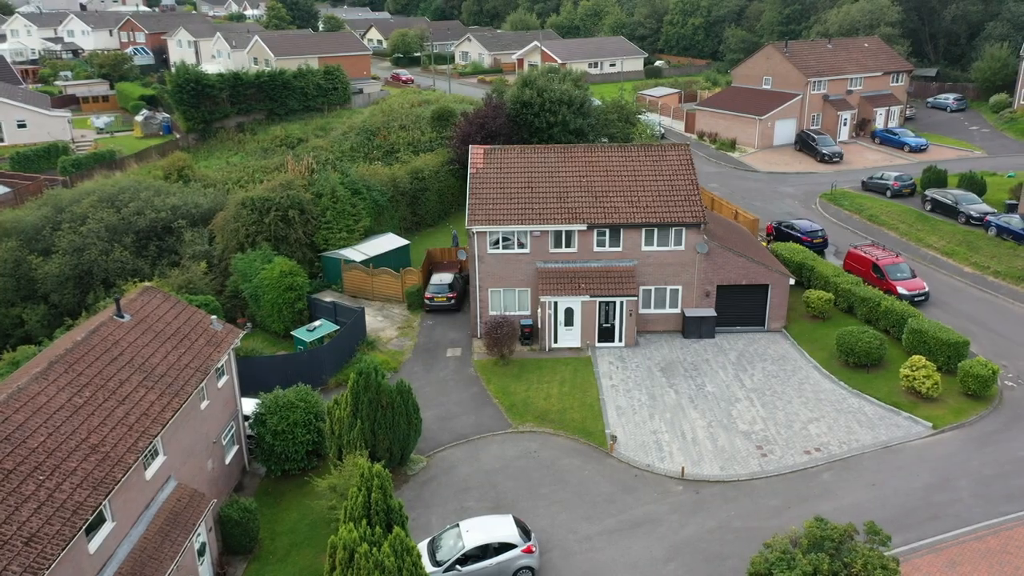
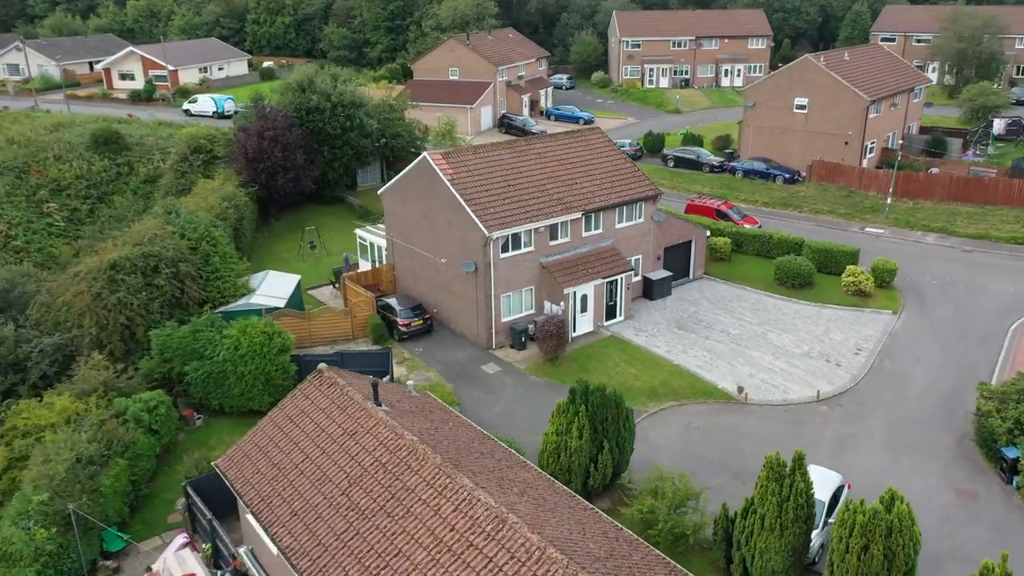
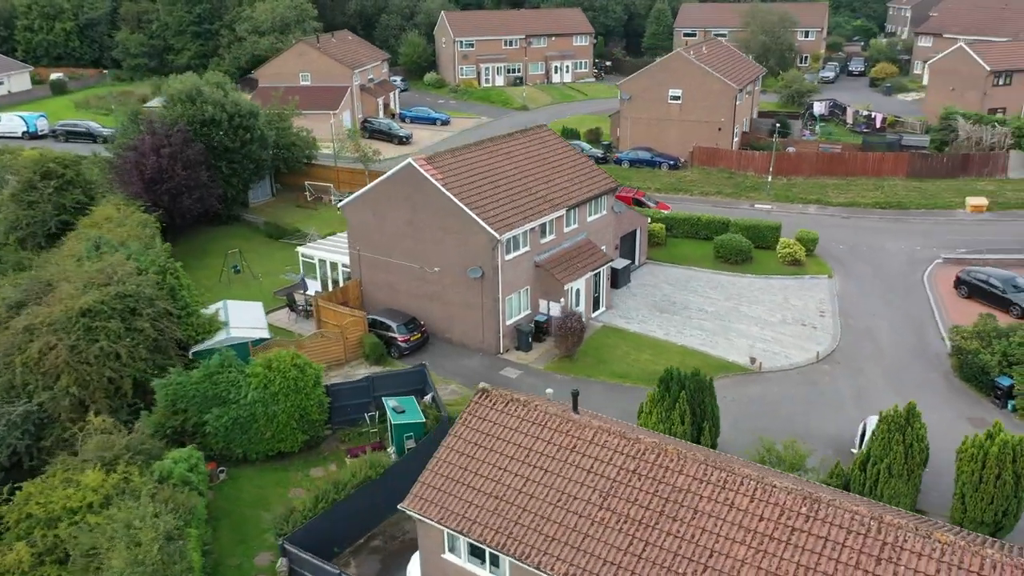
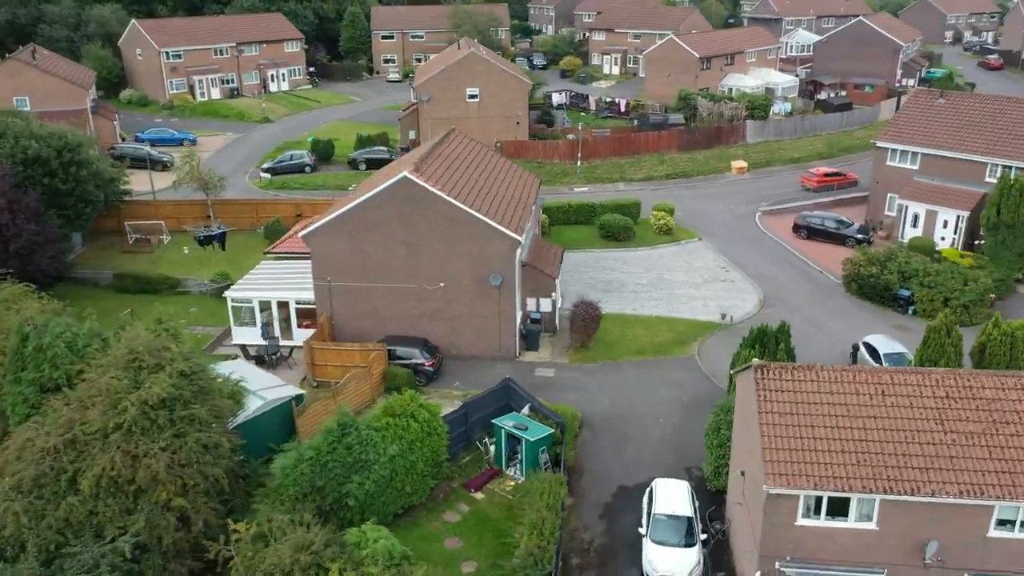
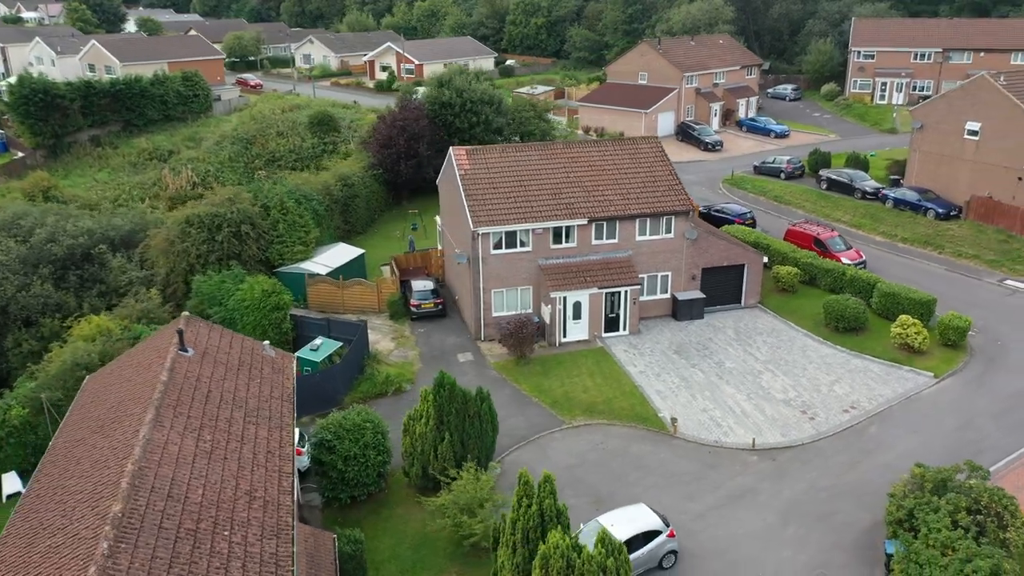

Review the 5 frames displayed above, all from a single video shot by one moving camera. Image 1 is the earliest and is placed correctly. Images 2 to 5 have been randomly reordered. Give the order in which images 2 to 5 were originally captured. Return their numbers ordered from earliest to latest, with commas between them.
5, 2, 3, 4
